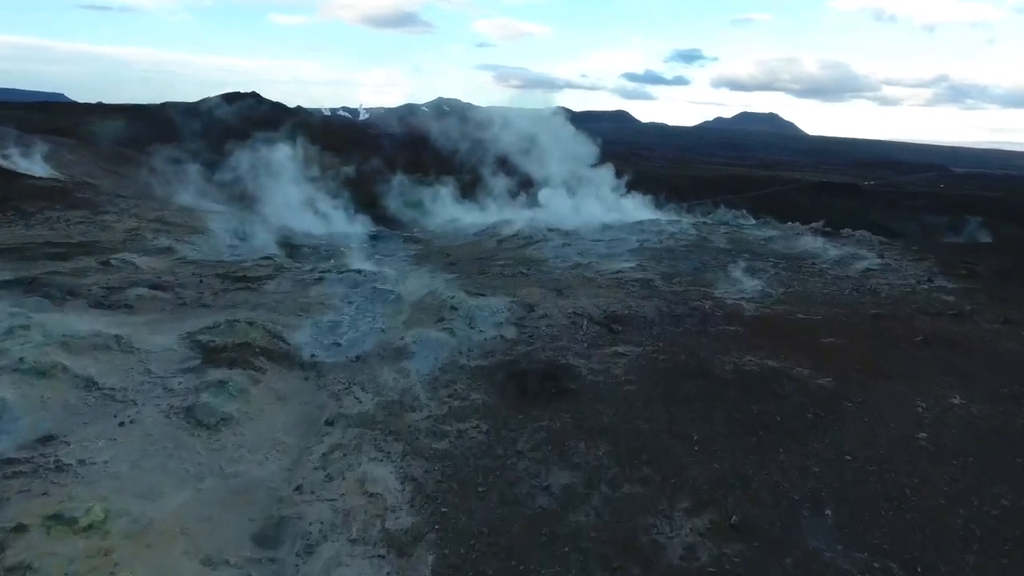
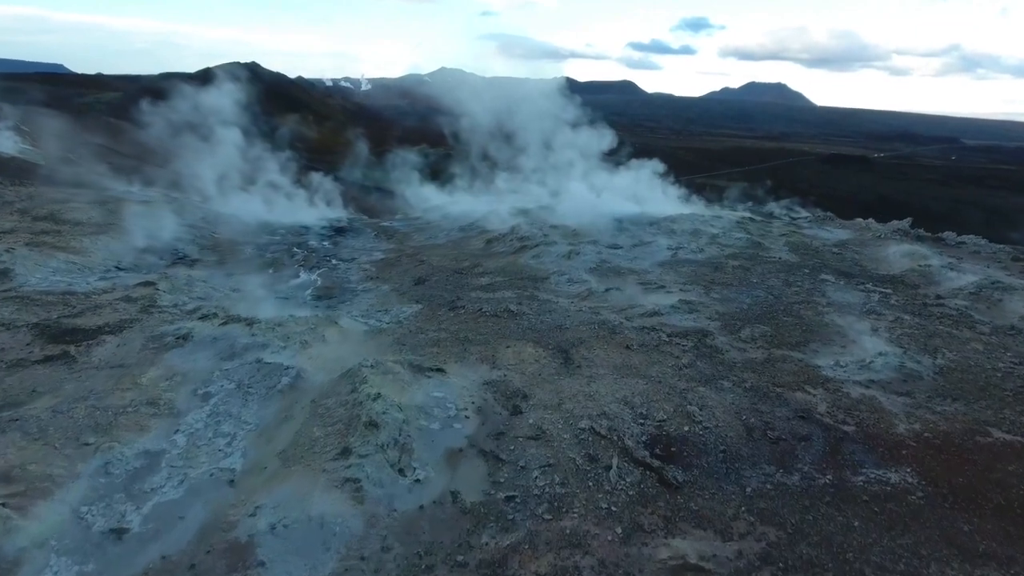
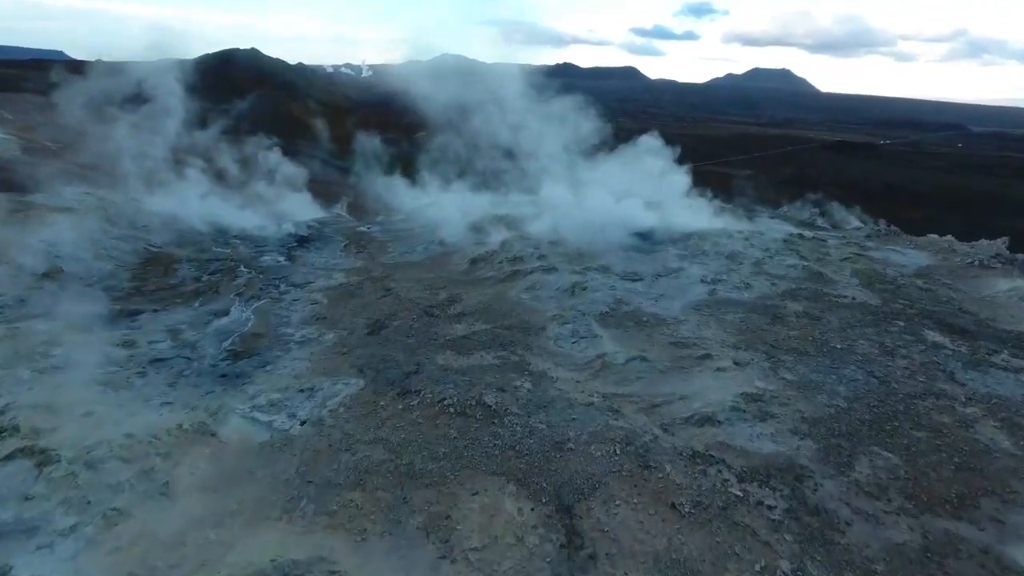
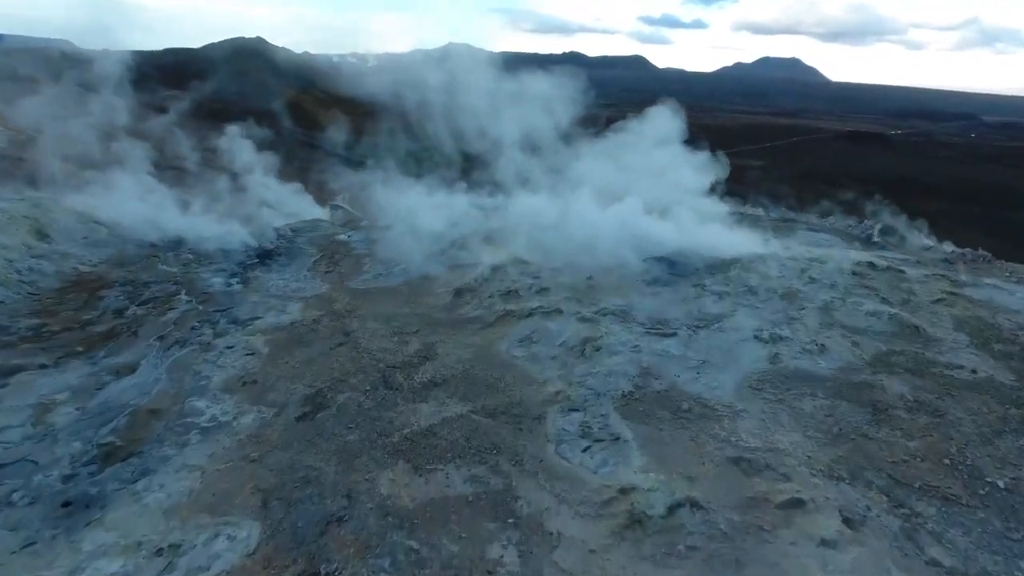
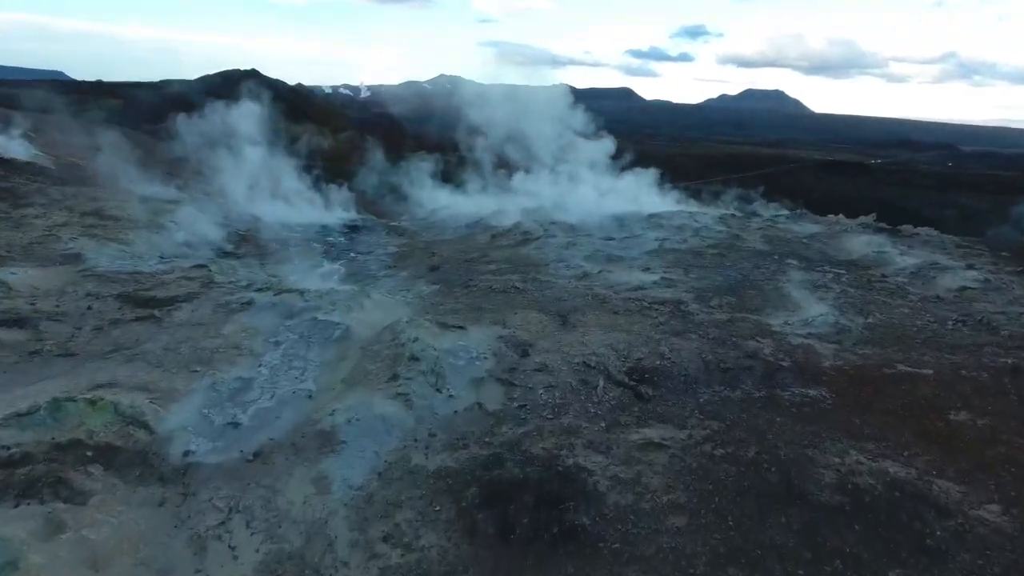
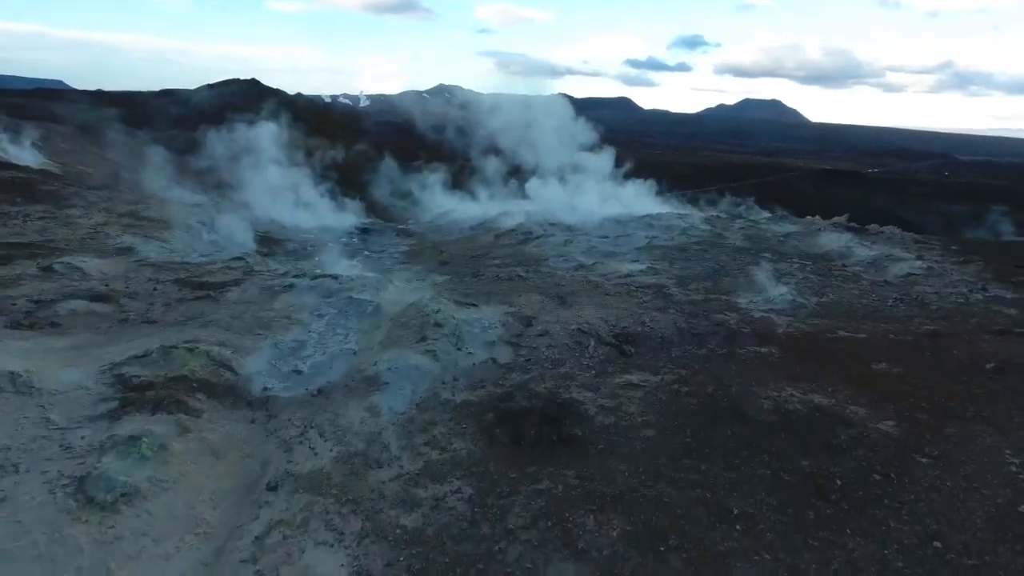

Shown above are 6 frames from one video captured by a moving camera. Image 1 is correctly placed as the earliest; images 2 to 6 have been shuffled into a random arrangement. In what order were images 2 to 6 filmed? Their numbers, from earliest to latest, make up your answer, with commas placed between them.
6, 5, 2, 3, 4
